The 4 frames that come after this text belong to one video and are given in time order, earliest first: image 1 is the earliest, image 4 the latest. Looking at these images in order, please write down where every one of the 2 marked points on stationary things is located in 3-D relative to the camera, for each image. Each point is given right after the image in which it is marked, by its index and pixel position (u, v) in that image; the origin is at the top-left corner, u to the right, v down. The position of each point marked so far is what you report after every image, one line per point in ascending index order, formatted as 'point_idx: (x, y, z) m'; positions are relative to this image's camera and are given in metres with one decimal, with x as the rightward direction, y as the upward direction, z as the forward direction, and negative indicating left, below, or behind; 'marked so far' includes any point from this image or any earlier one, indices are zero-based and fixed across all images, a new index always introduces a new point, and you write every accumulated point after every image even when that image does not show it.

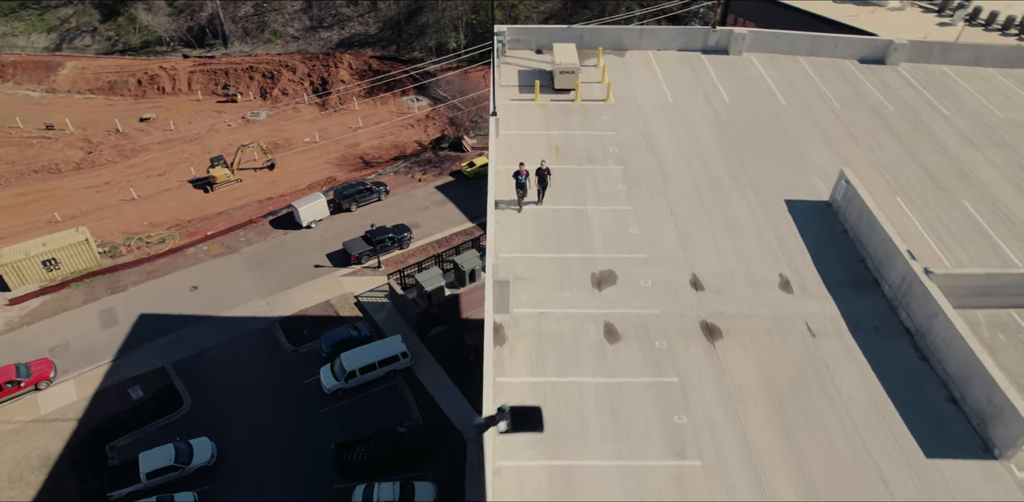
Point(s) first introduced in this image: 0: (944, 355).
0: (+11.0, -2.7, +17.0) m
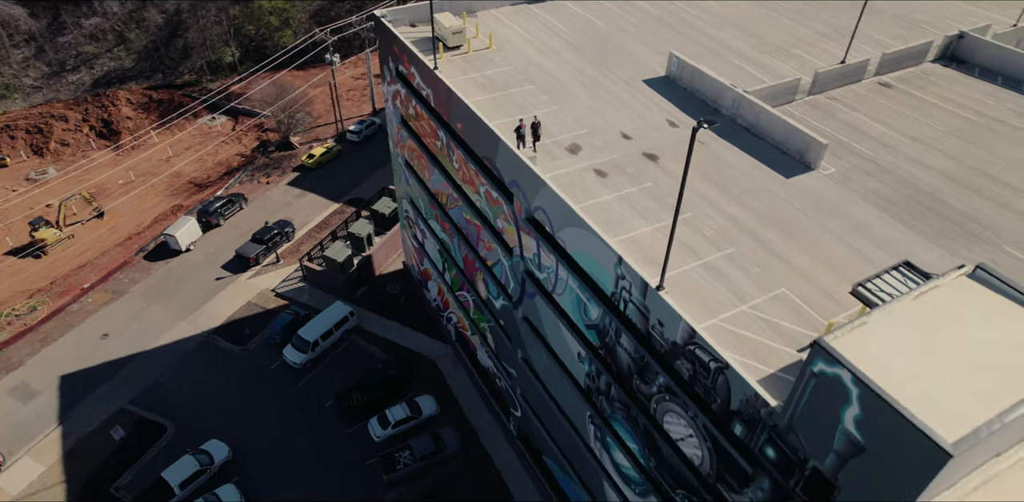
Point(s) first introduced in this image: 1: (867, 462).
0: (+11.7, +5.4, +30.2) m
1: (+8.4, -5.0, +15.8) m
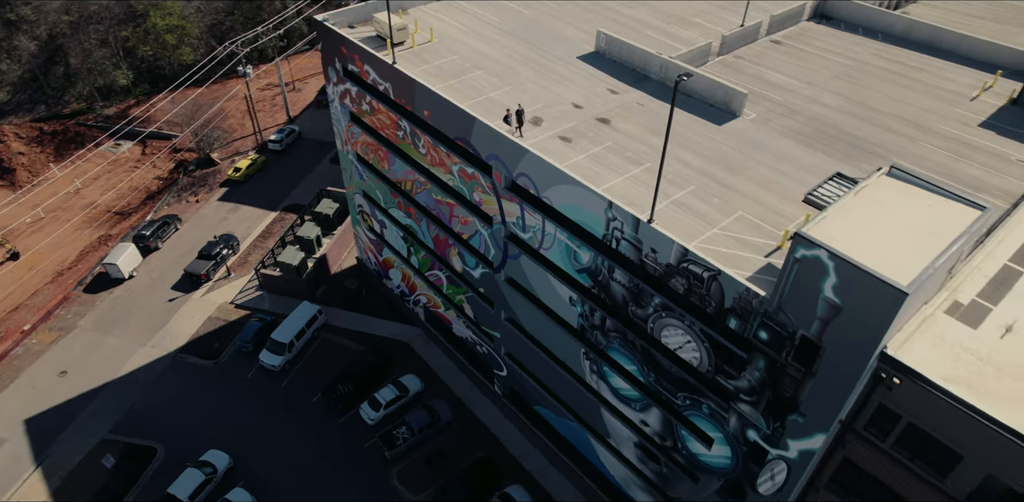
0: (+9.7, +8.6, +35.2) m
1: (+10.2, -2.1, +20.6) m
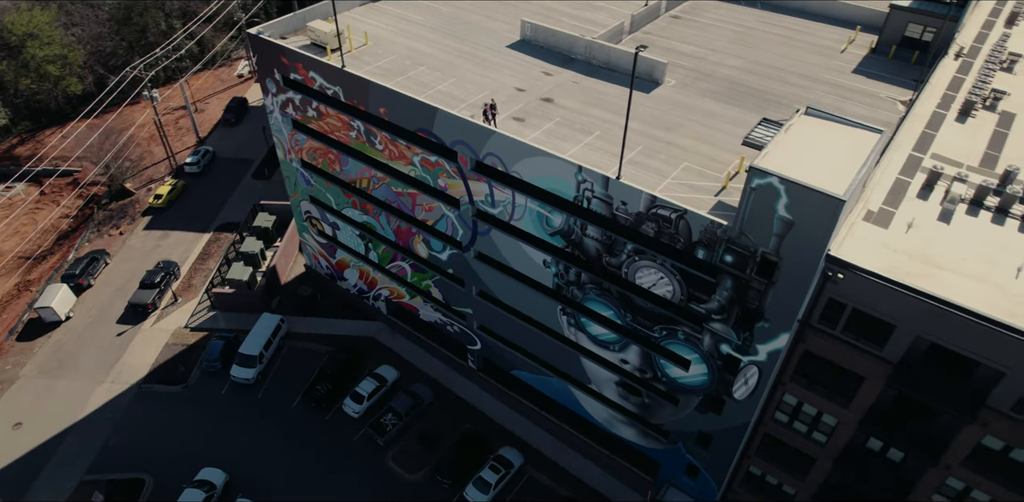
0: (+6.4, +11.1, +39.4) m
1: (+10.7, +0.8, +25.2) m
